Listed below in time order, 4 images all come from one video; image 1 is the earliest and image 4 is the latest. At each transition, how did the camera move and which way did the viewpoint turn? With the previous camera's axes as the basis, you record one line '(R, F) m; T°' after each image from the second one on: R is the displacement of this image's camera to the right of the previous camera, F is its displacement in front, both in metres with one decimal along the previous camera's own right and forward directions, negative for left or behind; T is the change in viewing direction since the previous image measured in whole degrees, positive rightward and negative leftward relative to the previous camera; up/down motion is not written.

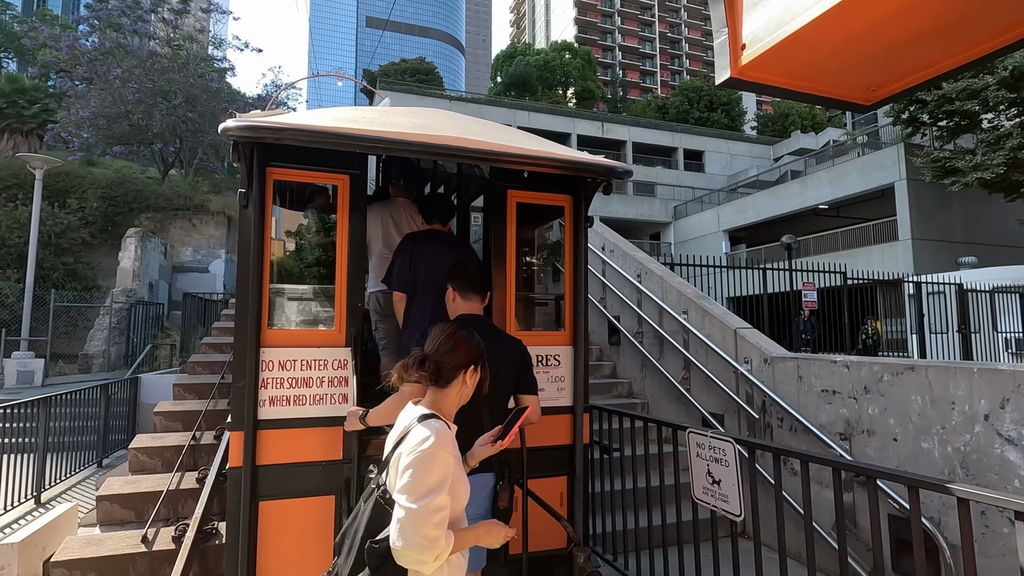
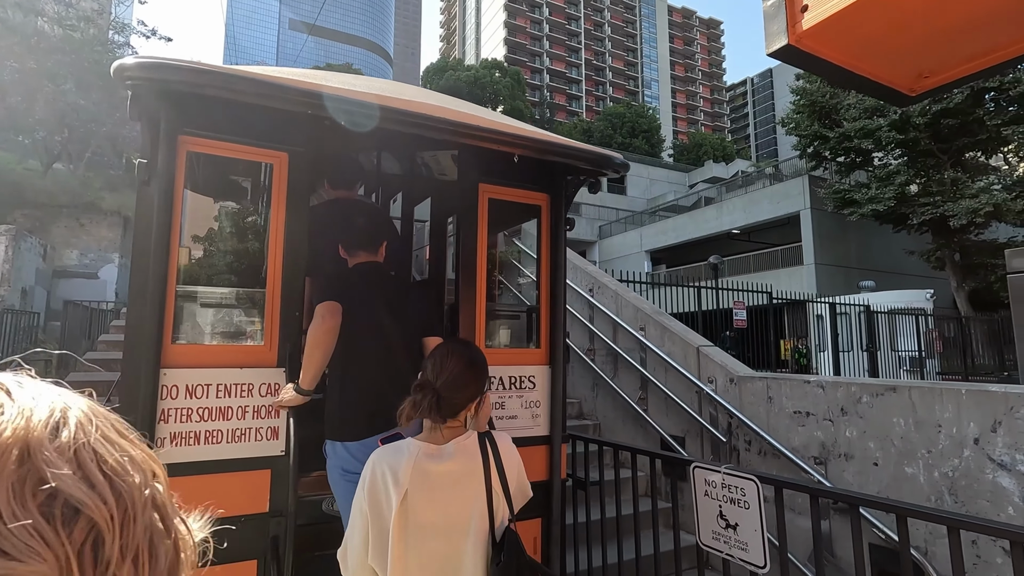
(-0.3, +0.5) m; +8°
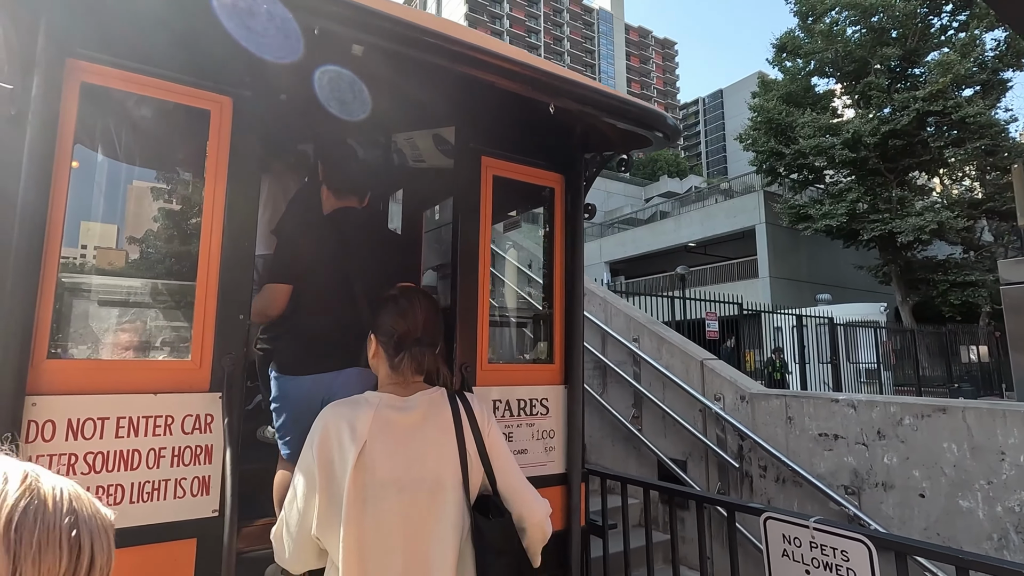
(-0.3, +0.7) m; +5°
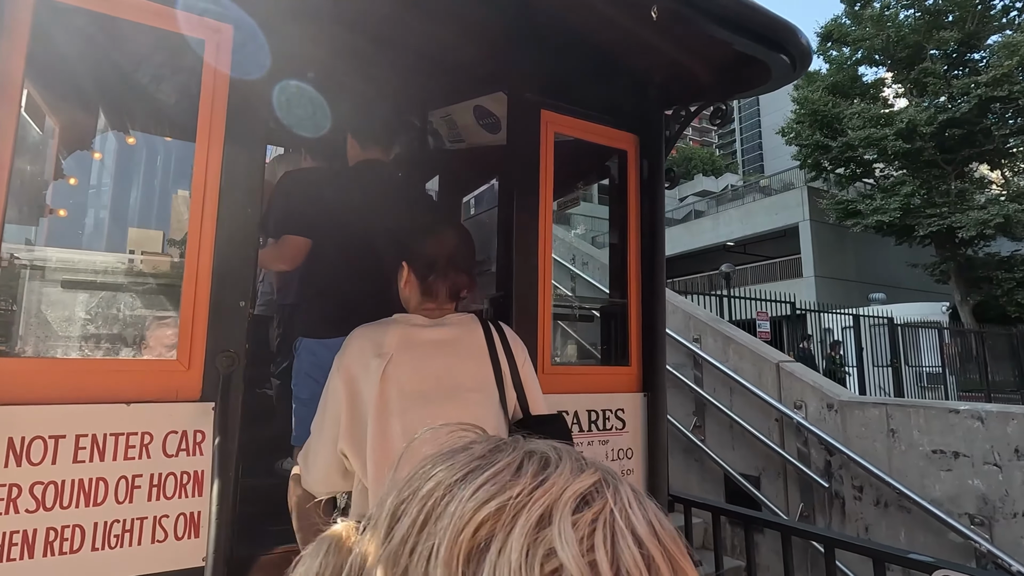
(-0.1, +0.5) m; -3°
